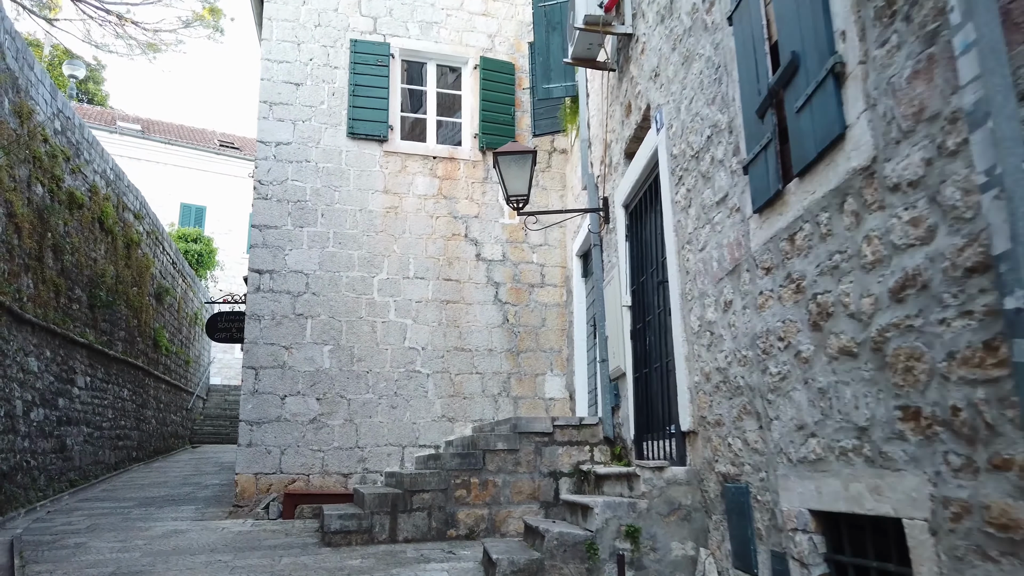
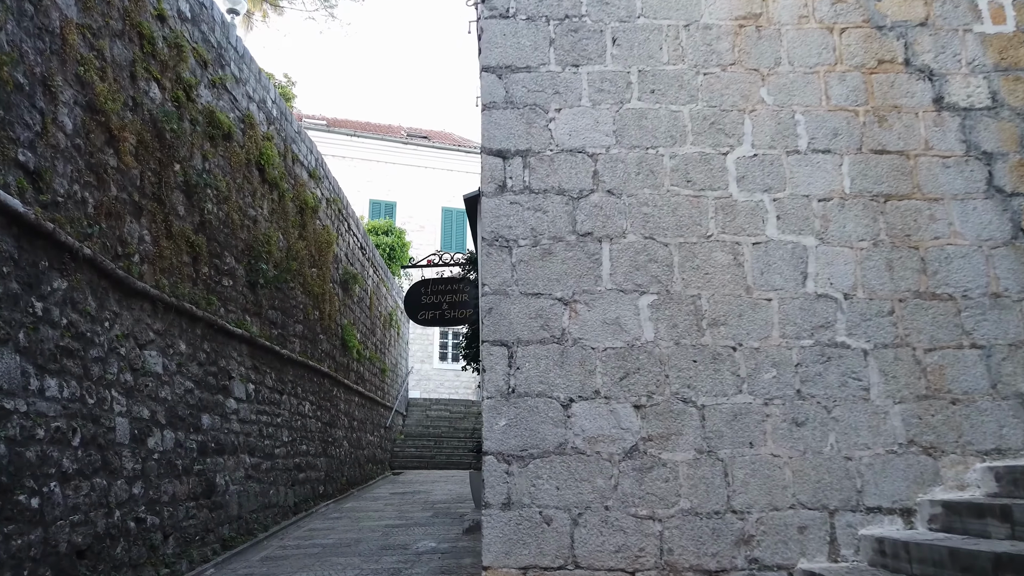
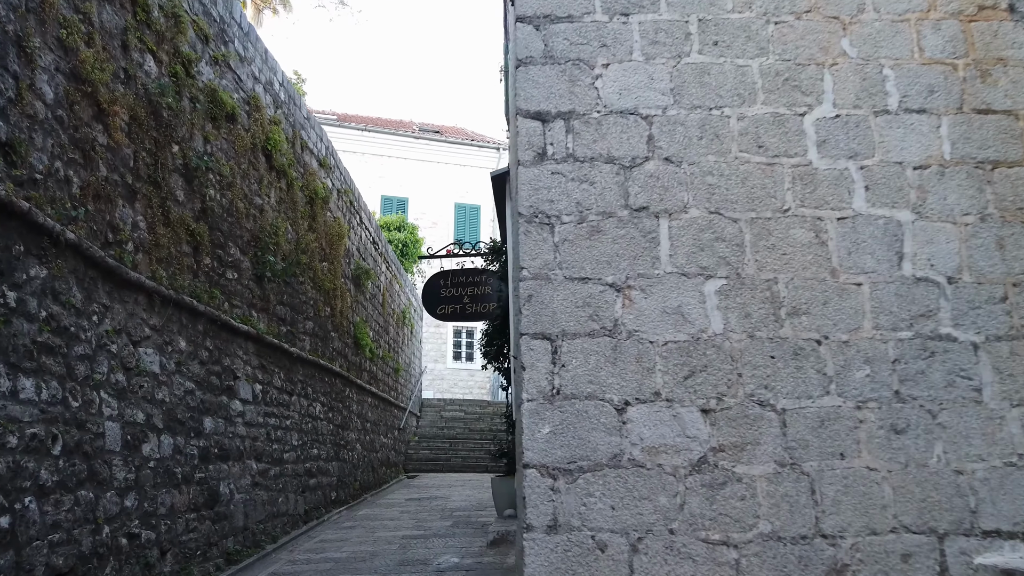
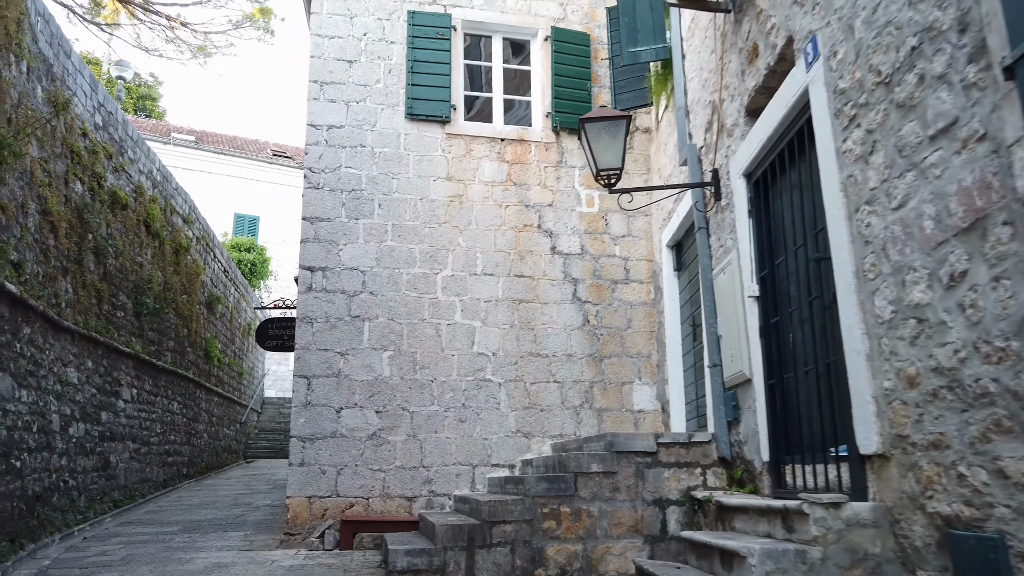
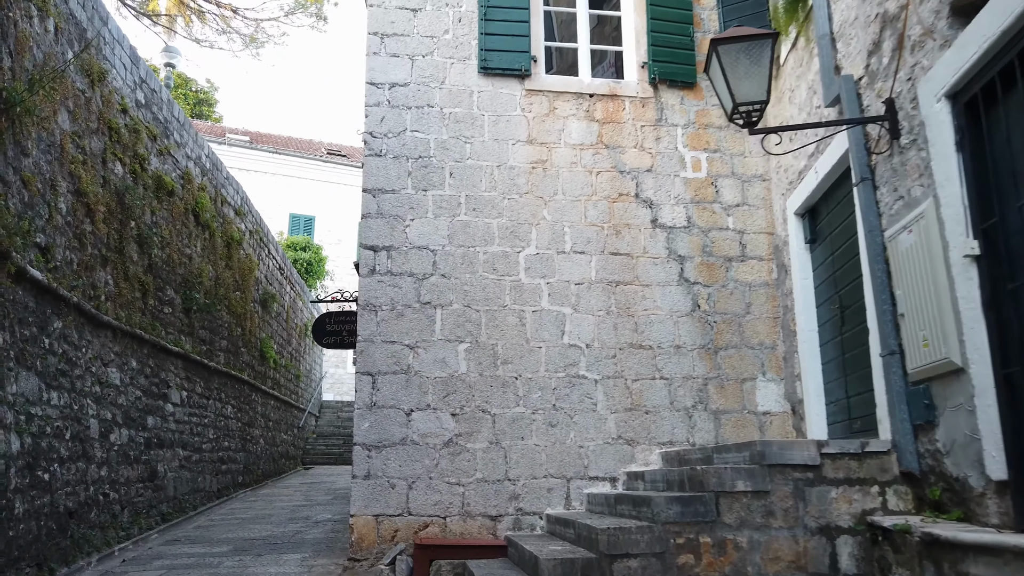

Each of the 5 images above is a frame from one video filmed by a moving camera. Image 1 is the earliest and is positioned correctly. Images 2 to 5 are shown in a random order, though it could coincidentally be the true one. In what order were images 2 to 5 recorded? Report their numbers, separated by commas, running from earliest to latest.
4, 5, 2, 3
